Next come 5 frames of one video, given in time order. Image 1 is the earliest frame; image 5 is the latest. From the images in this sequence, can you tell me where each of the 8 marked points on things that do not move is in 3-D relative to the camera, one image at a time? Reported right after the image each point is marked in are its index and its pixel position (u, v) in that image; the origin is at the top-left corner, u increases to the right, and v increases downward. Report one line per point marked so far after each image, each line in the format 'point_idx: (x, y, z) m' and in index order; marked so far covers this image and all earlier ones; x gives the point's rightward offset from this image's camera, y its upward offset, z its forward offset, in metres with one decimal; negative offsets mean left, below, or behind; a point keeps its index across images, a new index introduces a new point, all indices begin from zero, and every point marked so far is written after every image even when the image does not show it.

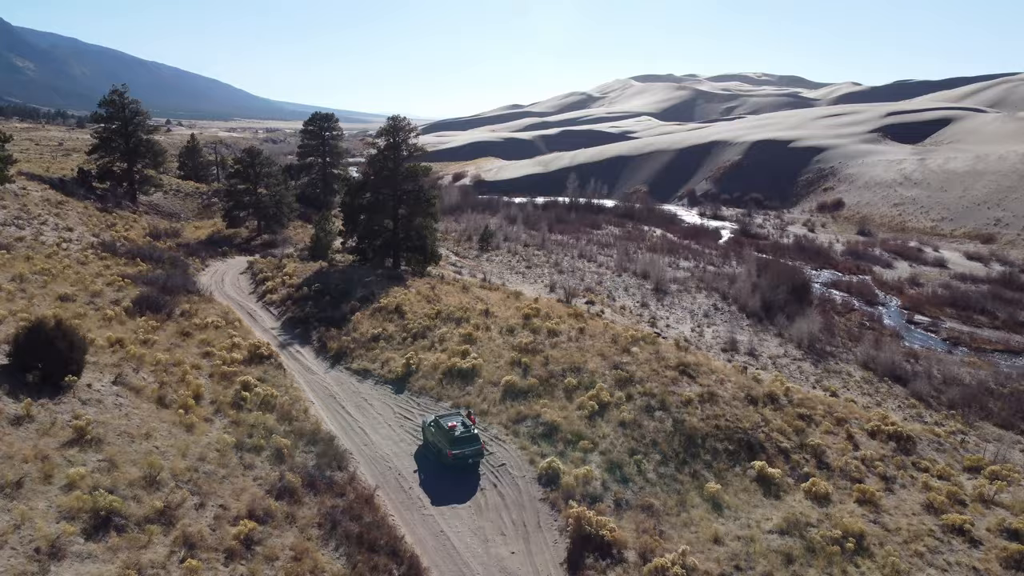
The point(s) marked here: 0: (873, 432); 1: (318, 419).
0: (+7.6, -3.0, +17.1) m
1: (-3.4, -2.3, +14.3) m
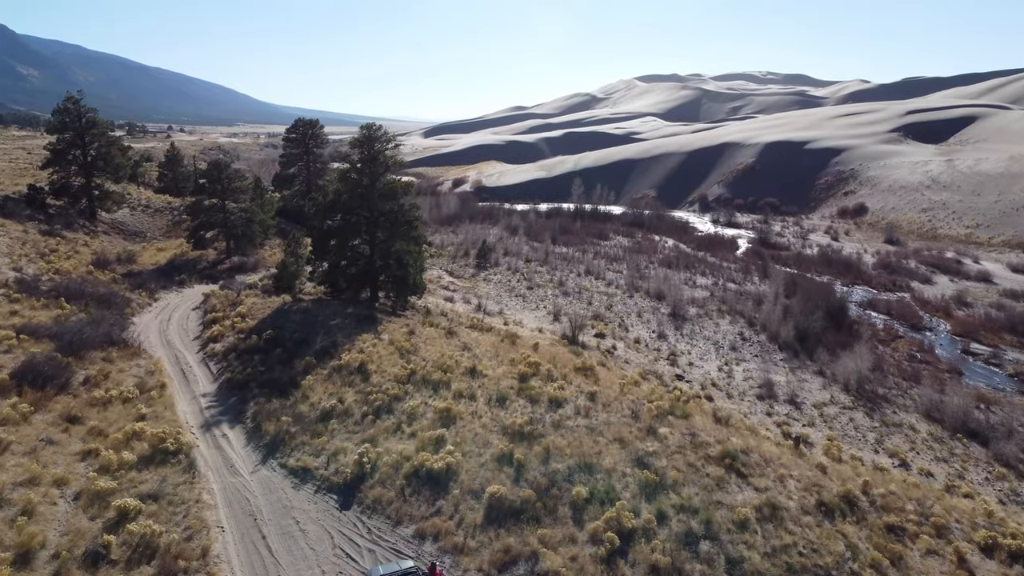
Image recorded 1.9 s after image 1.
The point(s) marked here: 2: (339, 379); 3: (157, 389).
0: (+7.5, -4.1, +12.7) m
1: (-3.6, -3.5, +10.0) m
2: (-3.6, -1.9, +16.7) m
3: (-7.2, -2.1, +16.5) m
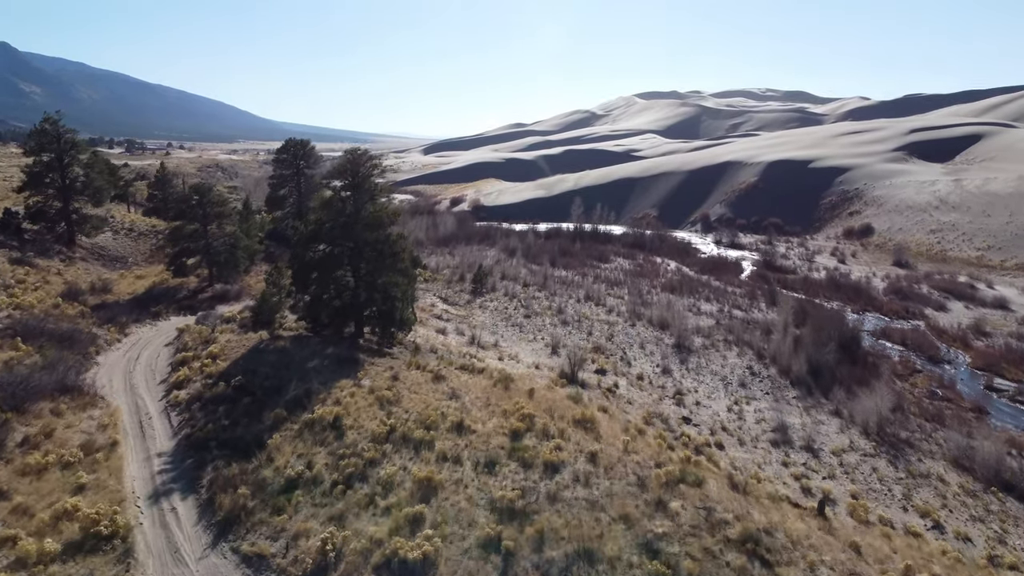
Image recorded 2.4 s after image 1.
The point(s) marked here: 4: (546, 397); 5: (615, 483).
0: (+7.3, -4.9, +10.9) m
1: (-3.8, -4.2, +8.2) m
2: (-3.7, -2.8, +15.0) m
3: (-7.4, -2.9, +14.7) m
4: (+0.8, -2.6, +19.6) m
5: (+1.7, -3.2, +13.4) m
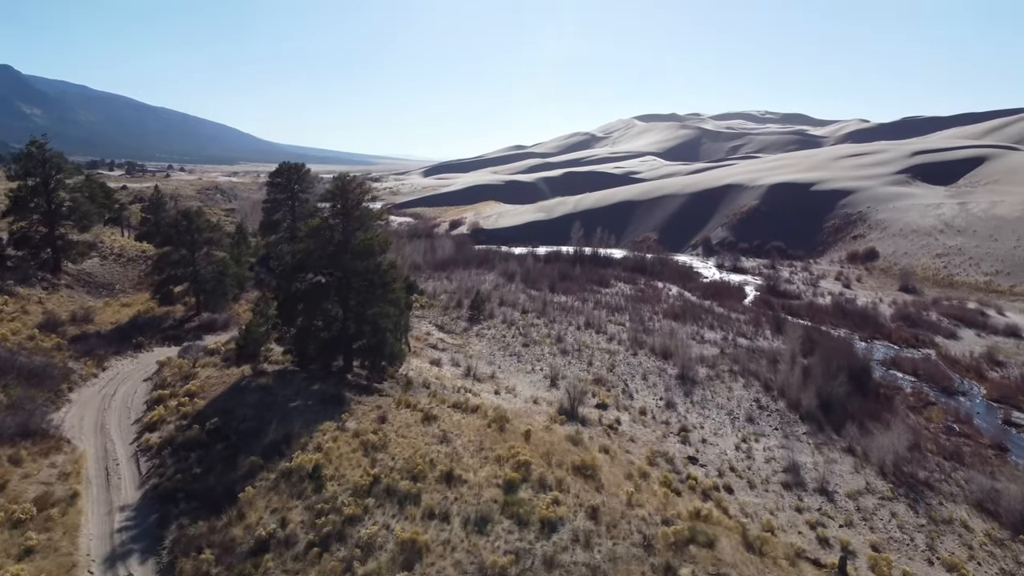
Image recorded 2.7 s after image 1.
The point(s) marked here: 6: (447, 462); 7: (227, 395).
0: (+7.2, -5.4, +9.6) m
1: (-3.9, -4.7, +6.9) m
2: (-3.8, -3.4, +13.8) m
3: (-7.5, -3.6, +13.5) m
4: (+0.7, -3.4, +18.4) m
5: (+1.6, -3.8, +12.2) m
6: (-1.2, -3.3, +15.3) m
7: (-6.8, -2.6, +19.3) m
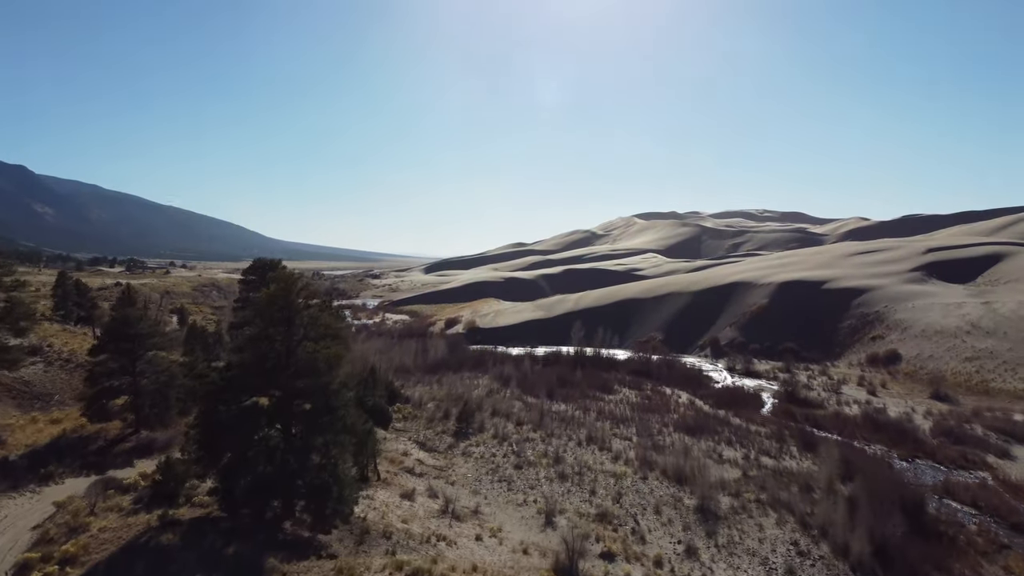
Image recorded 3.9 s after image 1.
0: (+6.8, -6.6, +4.6) m
1: (-4.3, -5.6, +2.0) m
2: (-4.3, -5.1, +8.9) m
3: (-7.9, -5.3, +8.7) m
4: (+0.3, -5.7, +13.5) m
5: (+1.2, -5.4, +7.3) m
6: (-1.6, -5.2, +10.4) m
7: (-7.2, -4.9, +14.5) m
